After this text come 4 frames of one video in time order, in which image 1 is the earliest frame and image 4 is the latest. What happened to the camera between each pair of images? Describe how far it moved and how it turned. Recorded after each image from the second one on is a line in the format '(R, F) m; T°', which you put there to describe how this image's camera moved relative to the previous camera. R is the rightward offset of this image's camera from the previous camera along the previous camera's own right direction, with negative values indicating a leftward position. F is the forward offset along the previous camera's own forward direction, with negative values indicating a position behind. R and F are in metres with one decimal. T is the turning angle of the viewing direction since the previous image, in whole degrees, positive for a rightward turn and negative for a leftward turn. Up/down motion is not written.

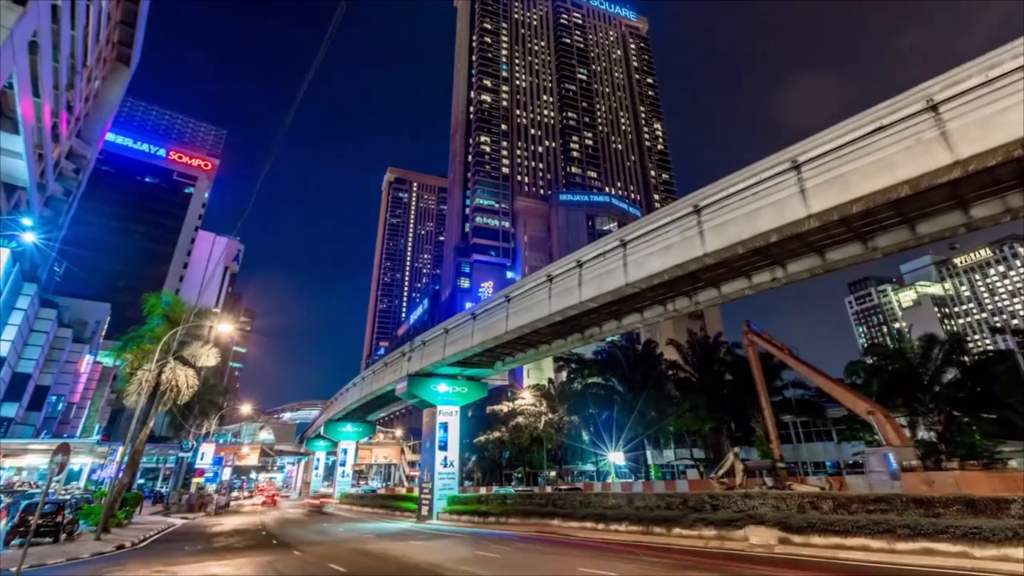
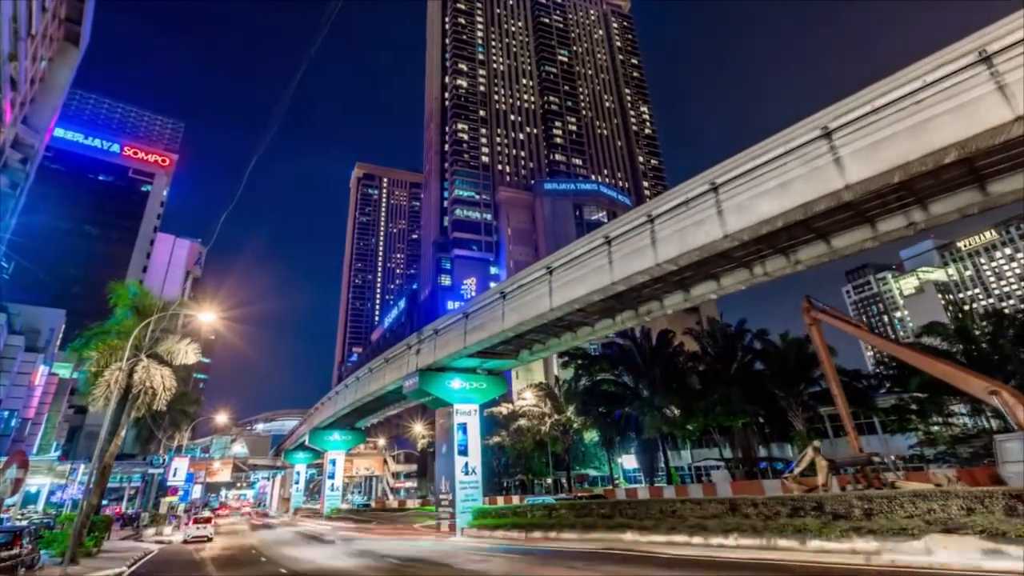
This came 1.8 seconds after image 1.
(-2.6, +3.4) m; +3°
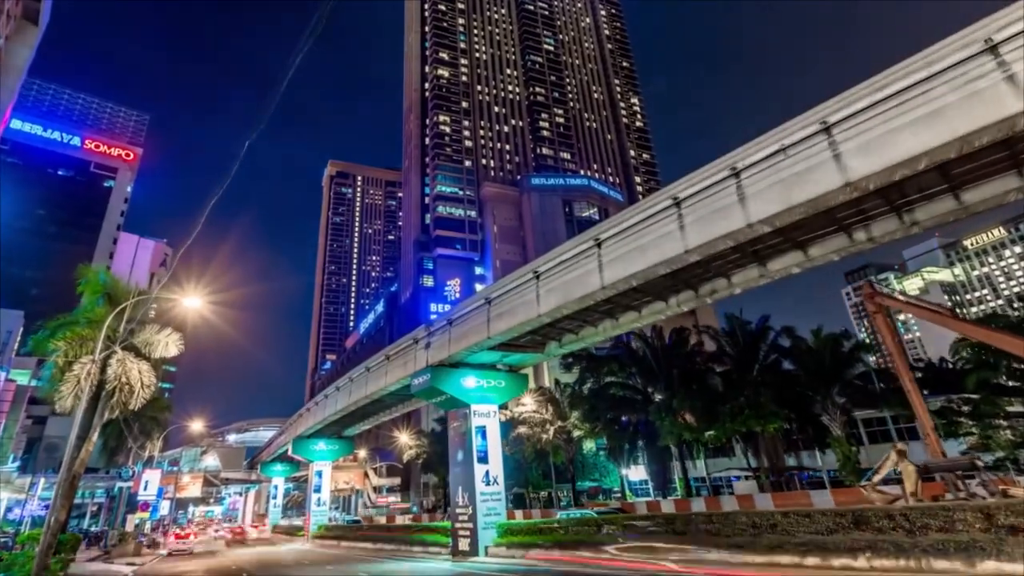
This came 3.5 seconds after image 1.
(-2.3, +2.6) m; +3°
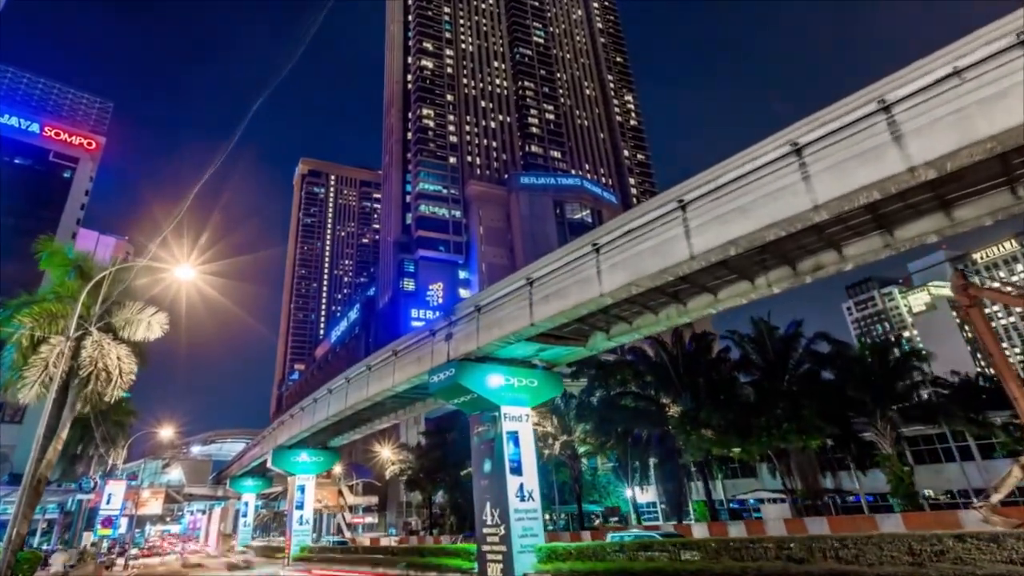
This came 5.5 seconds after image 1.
(-2.8, +2.9) m; +3°
